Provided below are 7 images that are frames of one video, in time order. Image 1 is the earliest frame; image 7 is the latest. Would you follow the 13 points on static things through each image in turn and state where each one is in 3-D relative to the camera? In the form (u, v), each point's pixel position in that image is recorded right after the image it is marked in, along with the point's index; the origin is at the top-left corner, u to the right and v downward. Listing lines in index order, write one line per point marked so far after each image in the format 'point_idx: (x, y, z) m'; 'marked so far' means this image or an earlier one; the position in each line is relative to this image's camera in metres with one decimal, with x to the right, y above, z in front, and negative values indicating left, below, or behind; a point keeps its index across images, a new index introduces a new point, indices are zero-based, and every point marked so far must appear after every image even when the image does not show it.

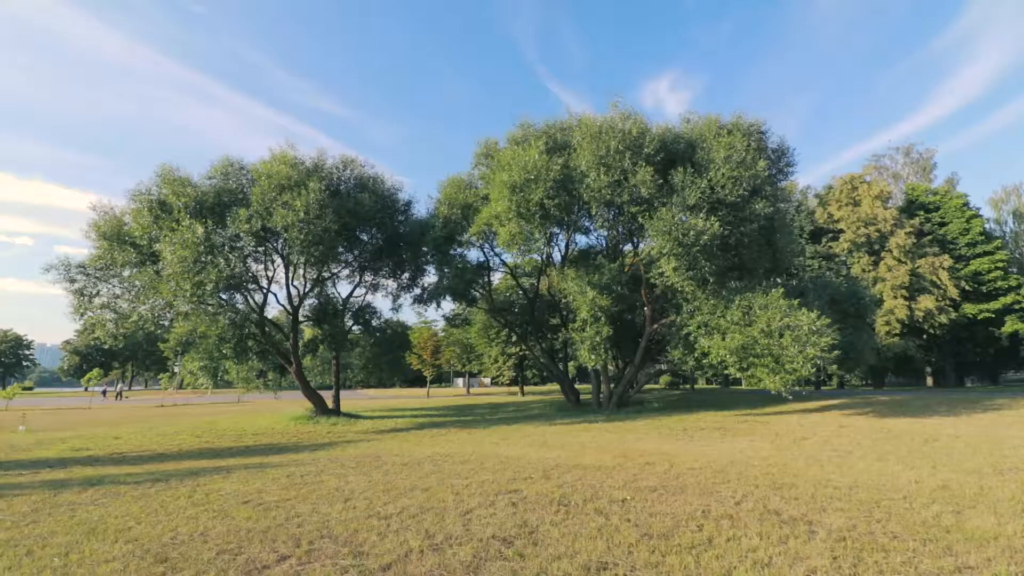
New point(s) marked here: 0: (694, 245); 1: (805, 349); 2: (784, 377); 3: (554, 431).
0: (+7.0, +1.6, +18.8) m
1: (+10.7, -2.2, +17.7) m
2: (+10.1, -3.2, +18.0) m
3: (+1.7, -5.8, +20.1) m
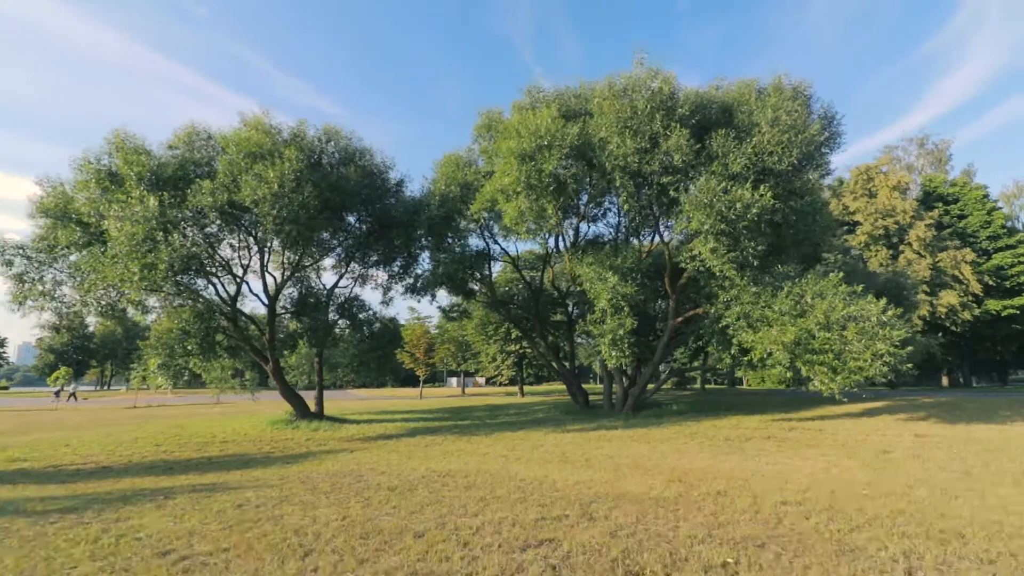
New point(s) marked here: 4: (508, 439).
0: (+7.3, +2.2, +15.9) m
1: (+11.1, -1.7, +14.9) m
2: (+10.5, -2.7, +15.2) m
3: (+2.0, -5.3, +17.1) m
4: (-0.2, -5.7, +18.4) m
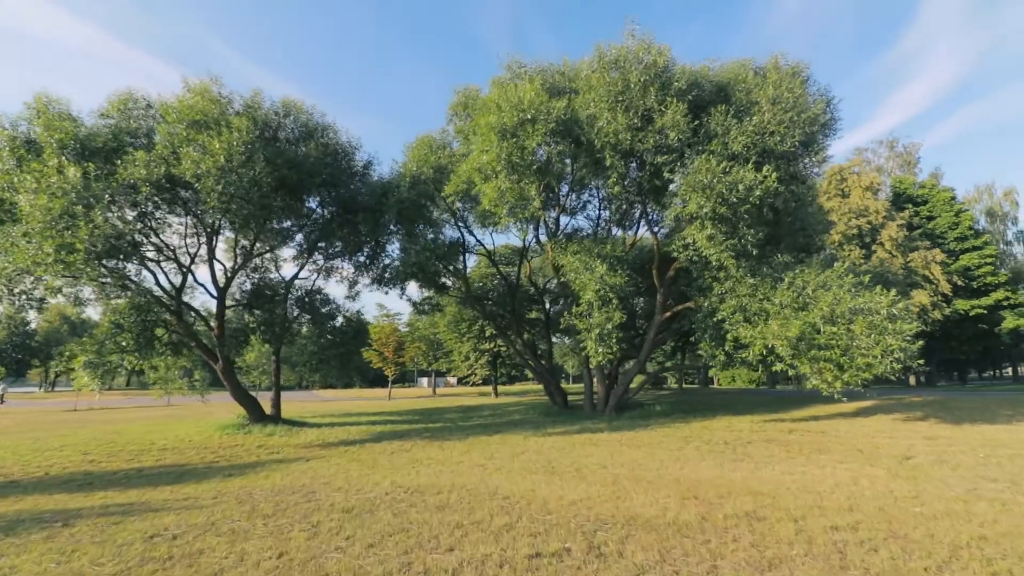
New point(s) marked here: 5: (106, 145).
0: (+6.7, +2.5, +14.6) m
1: (+10.5, -1.4, +13.8) m
2: (+9.9, -2.5, +14.0) m
3: (+1.3, -5.0, +15.5) m
4: (-1.0, -5.3, +16.7) m
5: (-14.7, +5.2, +17.7) m
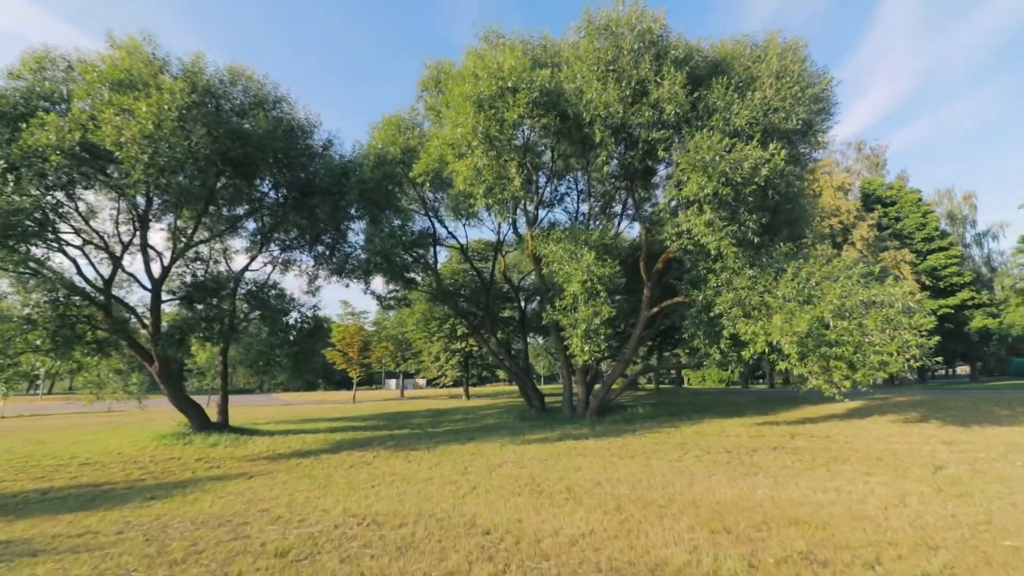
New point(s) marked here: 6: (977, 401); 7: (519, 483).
0: (+6.2, +2.7, +13.2) m
1: (+10.0, -1.2, +12.6) m
2: (+9.3, -2.2, +12.8) m
3: (+0.7, -4.7, +13.7) m
4: (-1.7, -5.0, +14.8) m
5: (-15.4, +5.5, +15.0) m
6: (+18.8, -4.6, +19.8) m
7: (+0.1, -4.0, +10.1) m
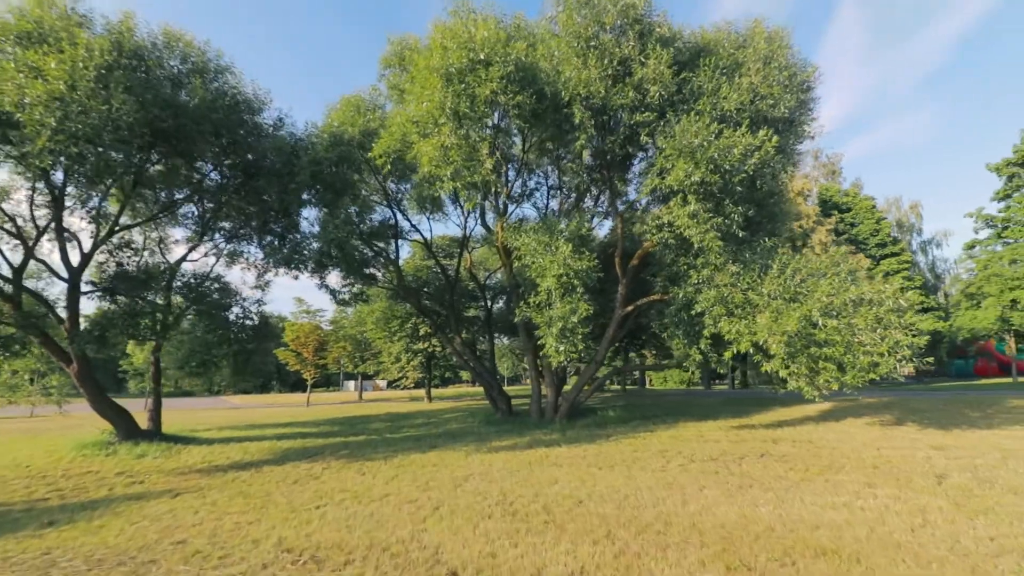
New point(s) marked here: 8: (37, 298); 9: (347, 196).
0: (+5.4, +2.8, +12.3) m
1: (+9.2, -1.1, +12.0) m
2: (+8.5, -2.2, +12.2) m
3: (-0.2, -4.5, +12.5) m
4: (-2.6, -4.8, +13.3) m
5: (-16.2, +5.9, +12.6) m
6: (+17.4, -4.6, +19.8) m
7: (-0.4, -3.8, +8.8) m
8: (-17.3, -0.4, +17.8) m
9: (-6.6, +3.6, +19.5) m
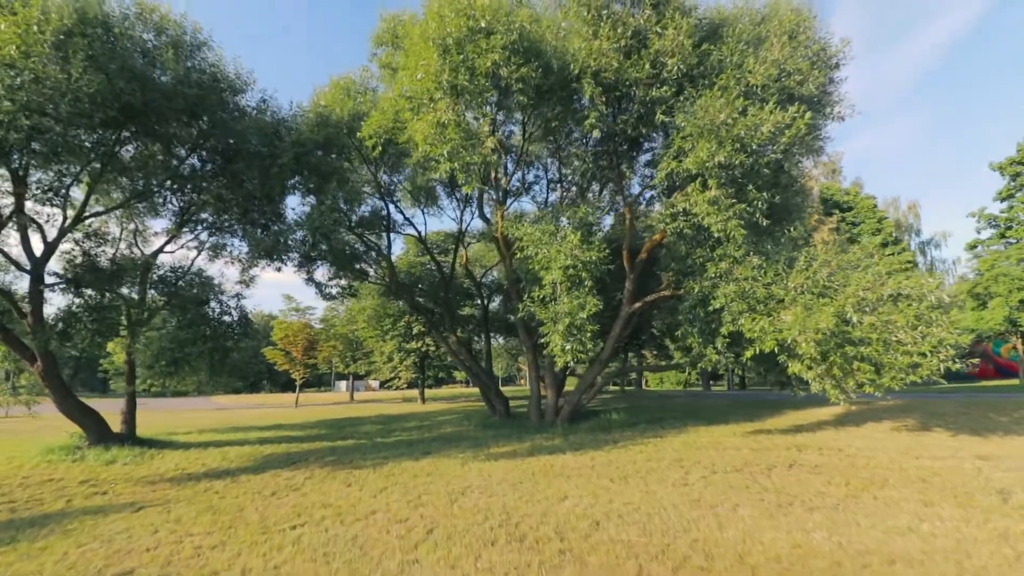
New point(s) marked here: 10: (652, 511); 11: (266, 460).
0: (+5.5, +3.0, +11.2) m
1: (+9.3, -1.0, +10.9) m
2: (+8.6, -2.0, +11.1) m
3: (-0.1, -4.3, +11.3) m
4: (-2.6, -4.6, +12.1) m
5: (-16.1, +6.2, +11.2) m
6: (+17.4, -4.5, +18.9) m
7: (-0.3, -3.6, +7.6) m
8: (-17.3, -0.1, +16.4) m
9: (-6.6, +3.8, +18.2) m
10: (+2.3, -3.6, +7.9) m
11: (-8.1, -5.6, +16.0) m
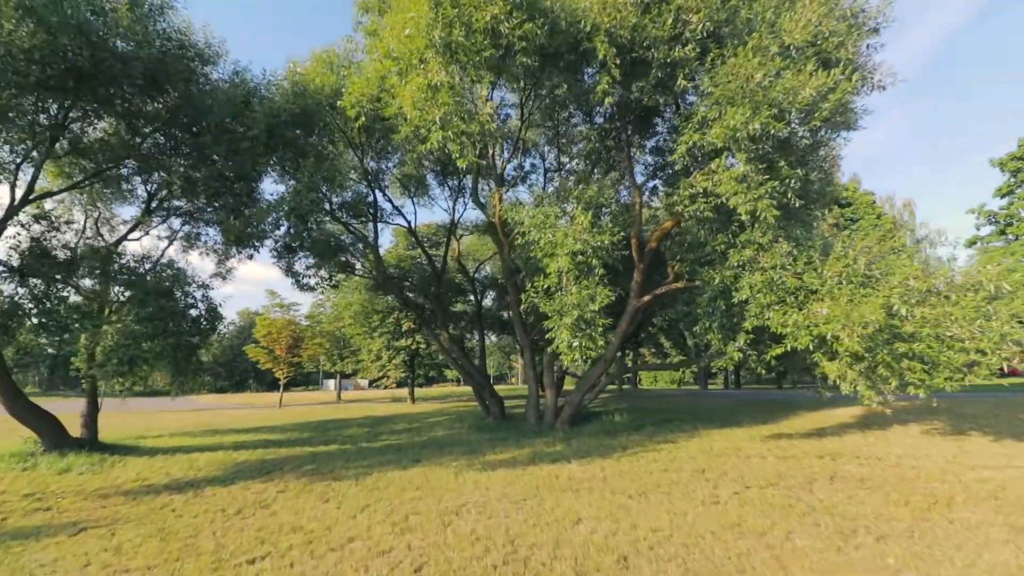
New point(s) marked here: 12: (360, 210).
0: (+5.6, +3.2, +9.9) m
1: (+9.3, -0.8, +9.7) m
2: (+8.6, -1.8, +9.8) m
3: (-0.1, -4.1, +9.8) m
4: (-2.6, -4.4, +10.6) m
5: (-16.0, +6.5, +9.4) m
6: (+17.3, -4.3, +17.7) m
7: (-0.2, -3.4, +6.2) m
8: (-17.3, +0.2, +14.6) m
9: (-6.6, +4.1, +16.7) m
10: (+2.3, -3.4, +6.5) m
11: (-8.1, -5.3, +14.4) m
12: (-5.8, +3.0, +18.8) m
